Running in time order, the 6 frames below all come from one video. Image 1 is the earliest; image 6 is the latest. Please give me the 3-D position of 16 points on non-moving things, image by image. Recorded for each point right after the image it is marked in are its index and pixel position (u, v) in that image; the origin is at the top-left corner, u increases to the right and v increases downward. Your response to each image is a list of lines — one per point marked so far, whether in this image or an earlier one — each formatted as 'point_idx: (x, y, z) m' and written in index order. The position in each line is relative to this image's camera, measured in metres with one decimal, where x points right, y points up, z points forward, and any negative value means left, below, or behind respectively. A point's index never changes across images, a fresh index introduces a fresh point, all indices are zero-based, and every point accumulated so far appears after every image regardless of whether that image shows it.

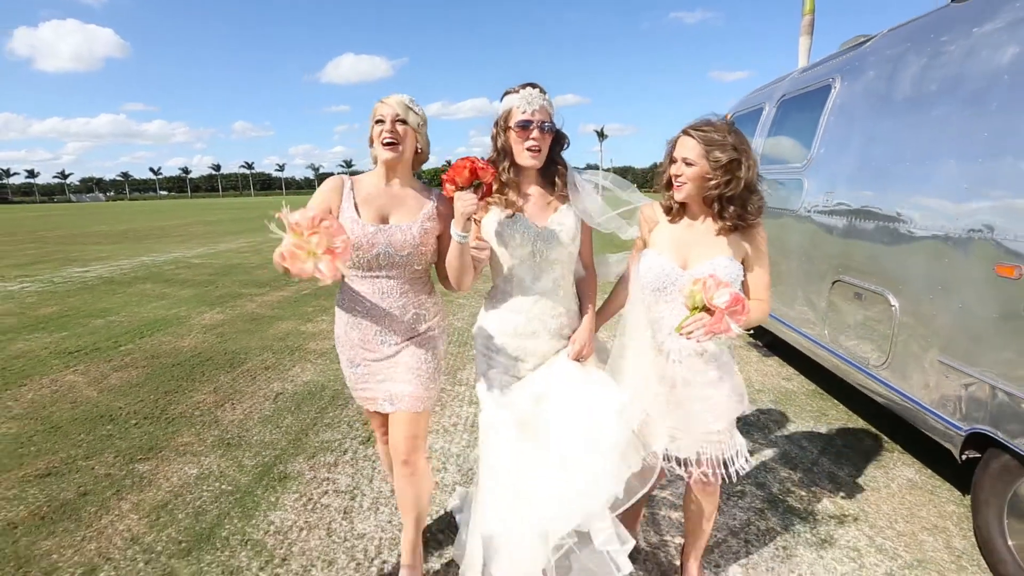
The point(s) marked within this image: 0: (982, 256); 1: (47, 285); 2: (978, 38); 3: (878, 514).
0: (+2.1, +0.2, +2.1) m
1: (-8.5, +0.1, +8.8) m
2: (+2.3, +1.2, +2.4) m
3: (+2.0, -1.2, +2.7) m
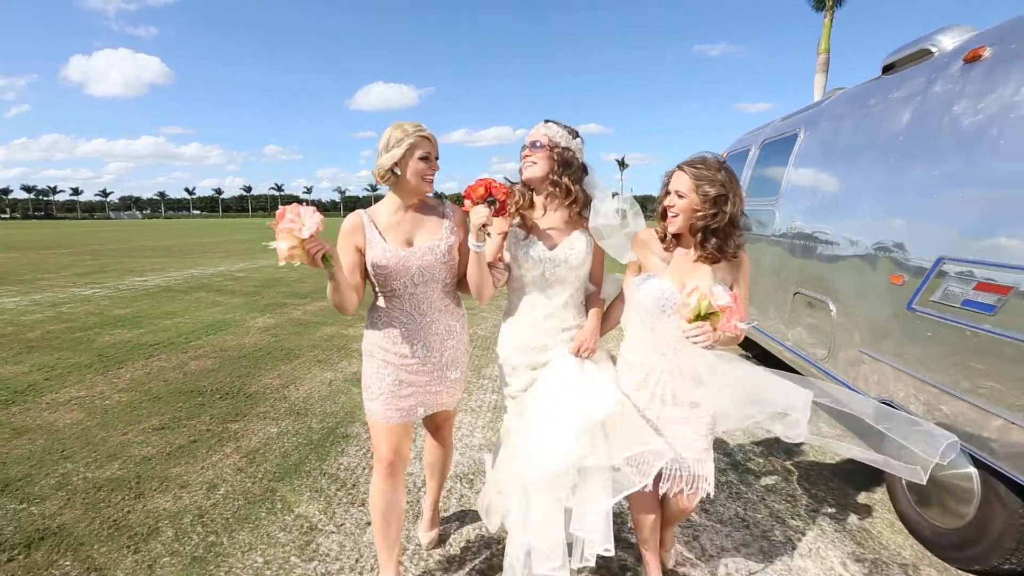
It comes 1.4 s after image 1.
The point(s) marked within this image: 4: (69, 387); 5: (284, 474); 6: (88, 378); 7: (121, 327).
0: (+2.2, +0.1, +2.8) m
1: (-8.2, -0.1, +9.9) m
2: (+2.4, +1.2, +3.1) m
3: (+2.1, -1.3, +3.3) m
4: (-4.4, -1.0, +4.7) m
5: (-1.5, -1.2, +3.1) m
6: (-4.4, -0.9, +5.0) m
7: (-5.8, -0.6, +7.1) m
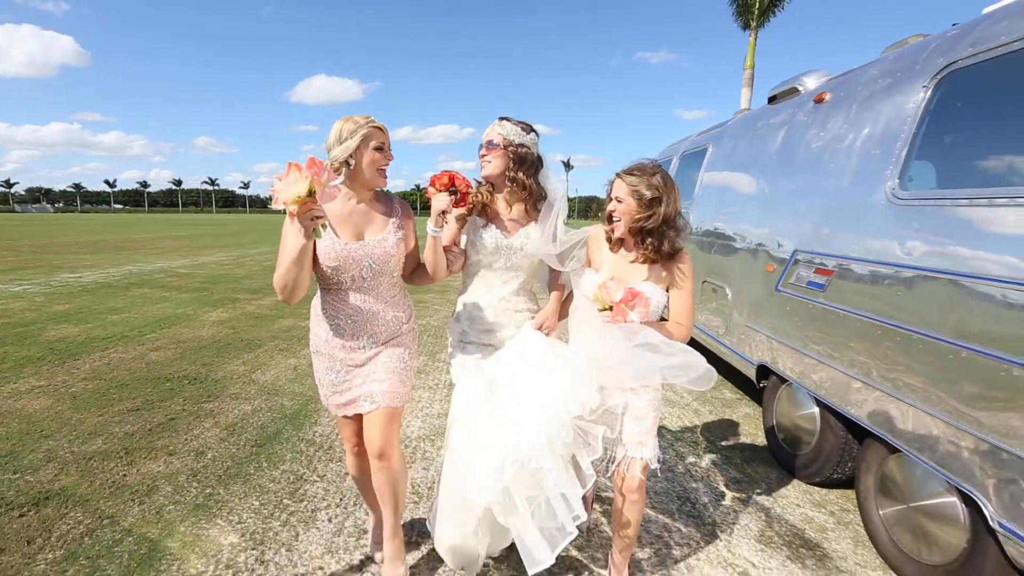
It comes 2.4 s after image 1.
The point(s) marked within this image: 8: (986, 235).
0: (+1.9, +0.2, +3.6) m
1: (-9.2, 0.0, +9.5) m
2: (+2.1, +1.3, +3.9) m
3: (+1.7, -1.2, +4.0) m
4: (-4.8, -0.9, +4.8) m
5: (-1.8, -1.1, +3.5) m
6: (-4.9, -0.8, +5.0) m
7: (-6.5, -0.5, +7.0) m
8: (+1.9, +0.2, +2.0) m
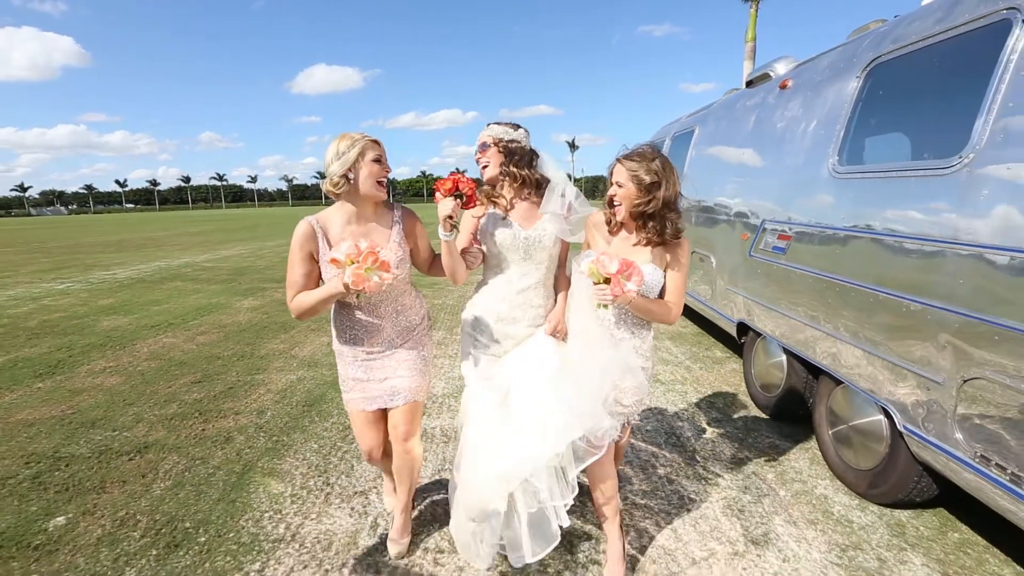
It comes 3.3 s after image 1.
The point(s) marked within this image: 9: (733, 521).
0: (+1.9, +0.5, +4.1) m
1: (-9.0, +0.1, +10.2) m
2: (+2.1, +1.6, +4.4) m
3: (+1.9, -0.9, +4.6) m
4: (-4.7, -0.8, +5.4) m
5: (-1.7, -1.0, +4.1) m
6: (-4.8, -0.8, +5.7) m
7: (-6.4, -0.4, +7.7) m
8: (+1.9, +0.4, +2.5) m
9: (+1.2, -1.2, +2.6) m
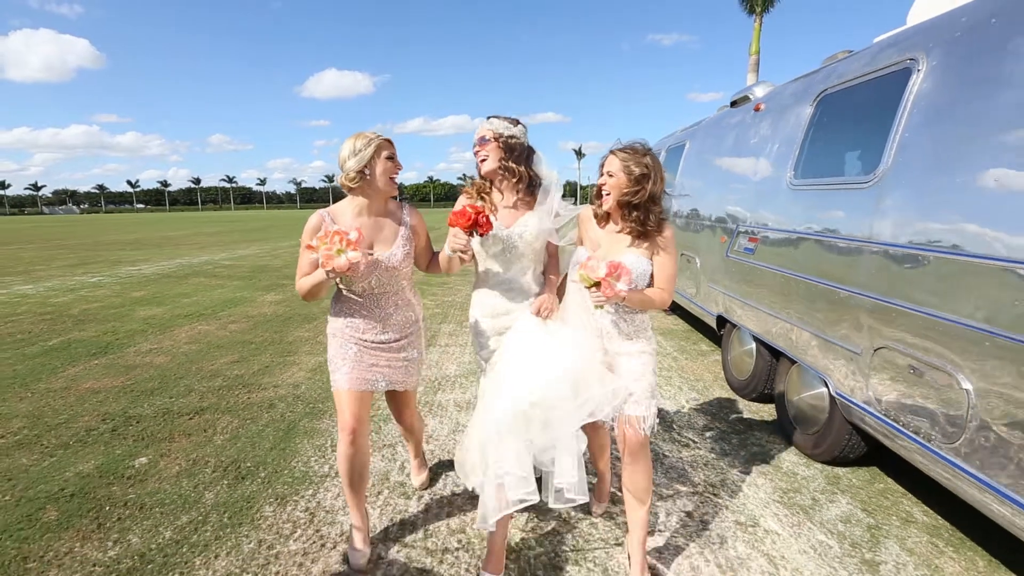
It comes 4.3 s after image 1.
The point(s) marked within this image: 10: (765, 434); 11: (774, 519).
0: (+2.0, +0.5, +4.6) m
1: (-8.9, +0.2, +10.8) m
2: (+2.2, +1.6, +4.9) m
3: (+1.9, -0.9, +5.1) m
4: (-4.7, -0.7, +6.0) m
5: (-1.7, -0.9, +4.6) m
6: (-4.7, -0.6, +6.3) m
7: (-6.3, -0.3, +8.3) m
8: (+2.0, +0.5, +3.0) m
9: (+1.2, -1.2, +3.1) m
10: (+1.9, -1.1, +3.6) m
11: (+1.4, -1.2, +2.6) m
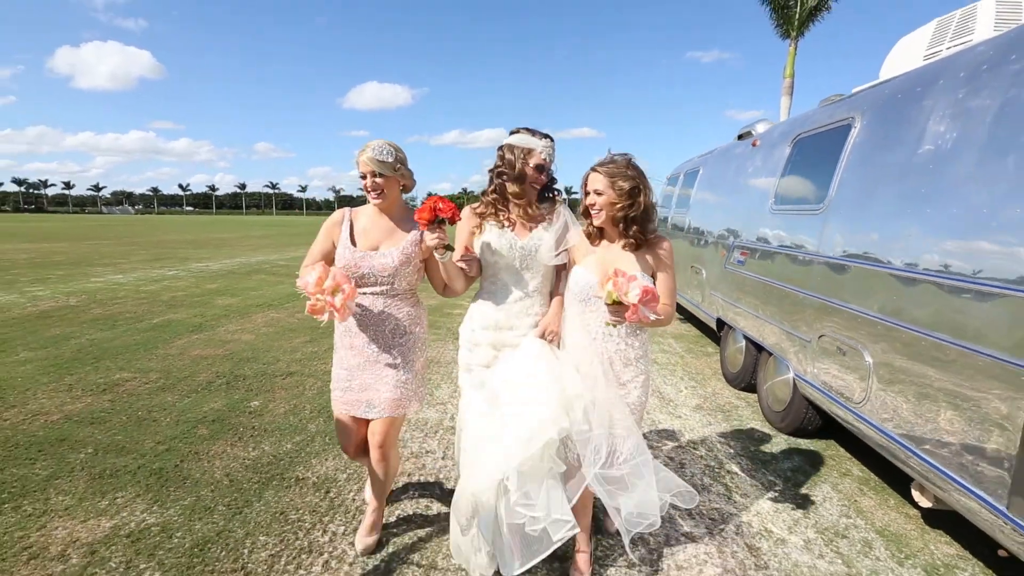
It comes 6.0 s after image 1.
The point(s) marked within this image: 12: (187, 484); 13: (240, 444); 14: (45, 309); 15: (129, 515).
0: (+2.3, +0.5, +5.4) m
1: (-8.2, +0.4, +12.2) m
2: (+2.6, +1.5, +5.7) m
3: (+2.2, -0.9, +5.8) m
4: (-4.3, -0.5, +7.2) m
5: (-1.3, -0.8, +5.6) m
6: (-4.3, -0.5, +7.4) m
7: (-5.7, -0.1, +9.5) m
8: (+2.2, +0.5, +3.8) m
9: (+1.4, -1.2, +3.9) m
10: (+2.2, -1.2, +4.4) m
11: (+1.6, -1.2, +3.4) m
12: (-2.0, -1.2, +2.9) m
13: (-1.9, -1.1, +3.4) m
14: (-7.6, -0.3, +7.7) m
15: (-2.1, -1.2, +2.6) m
